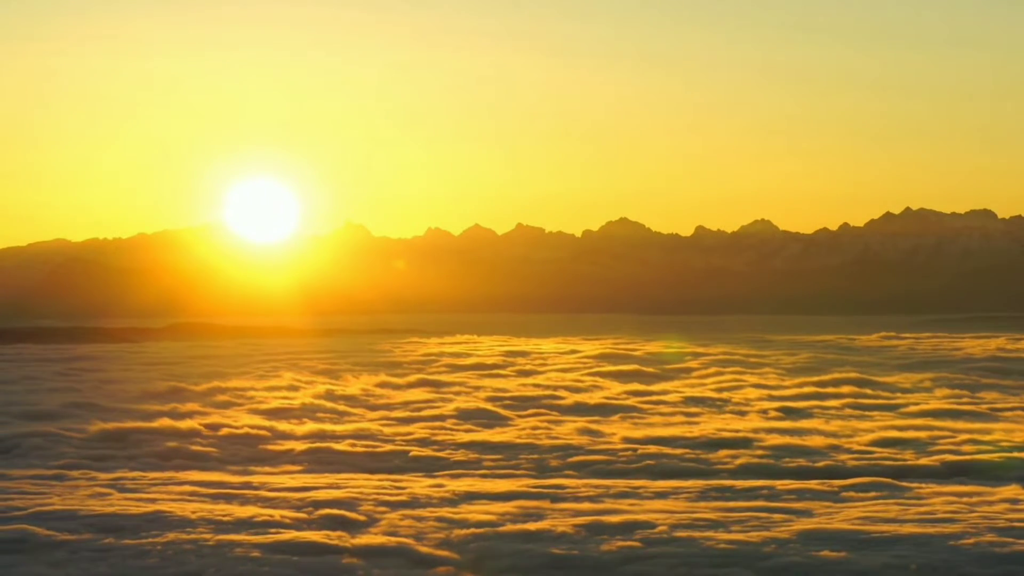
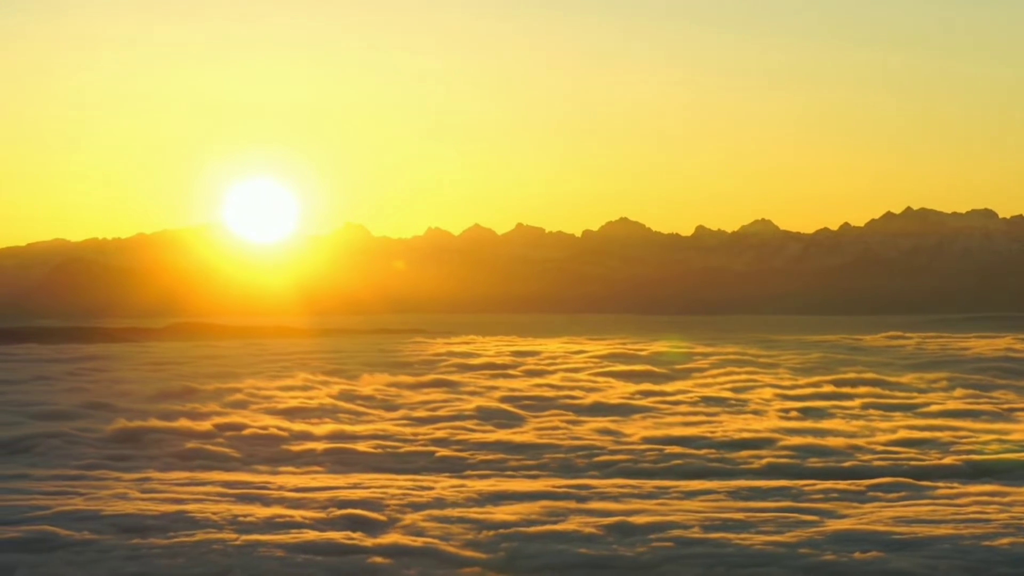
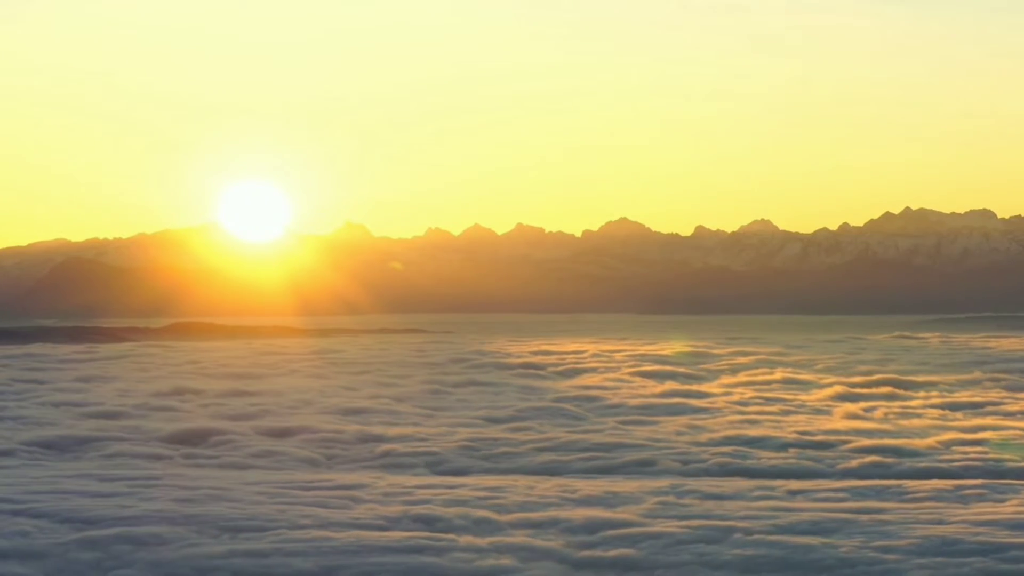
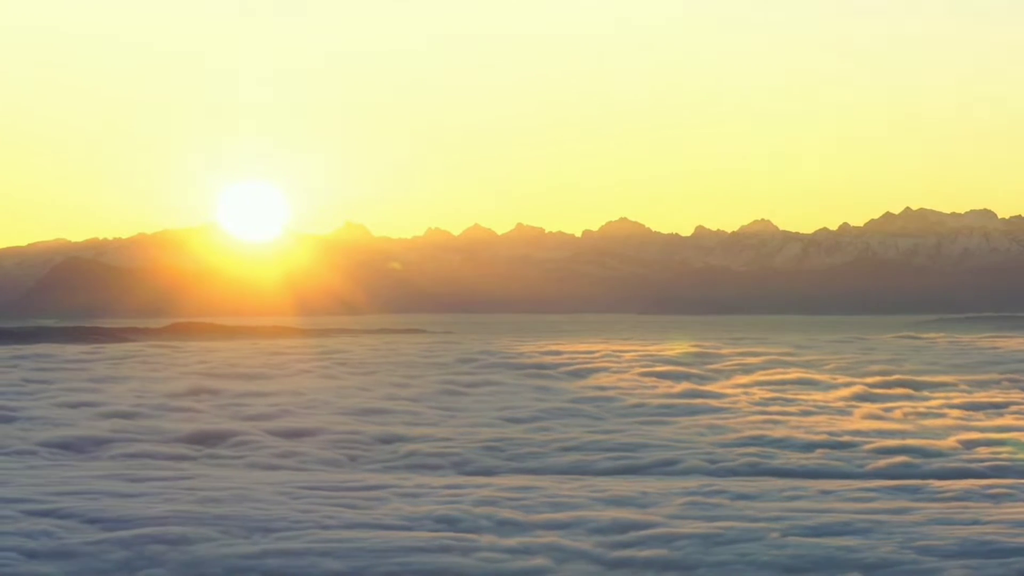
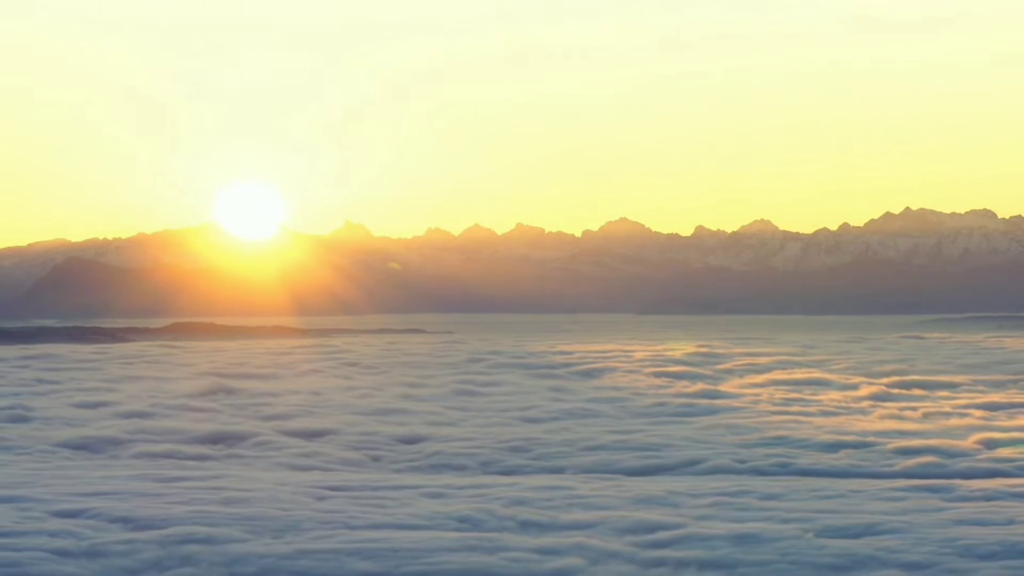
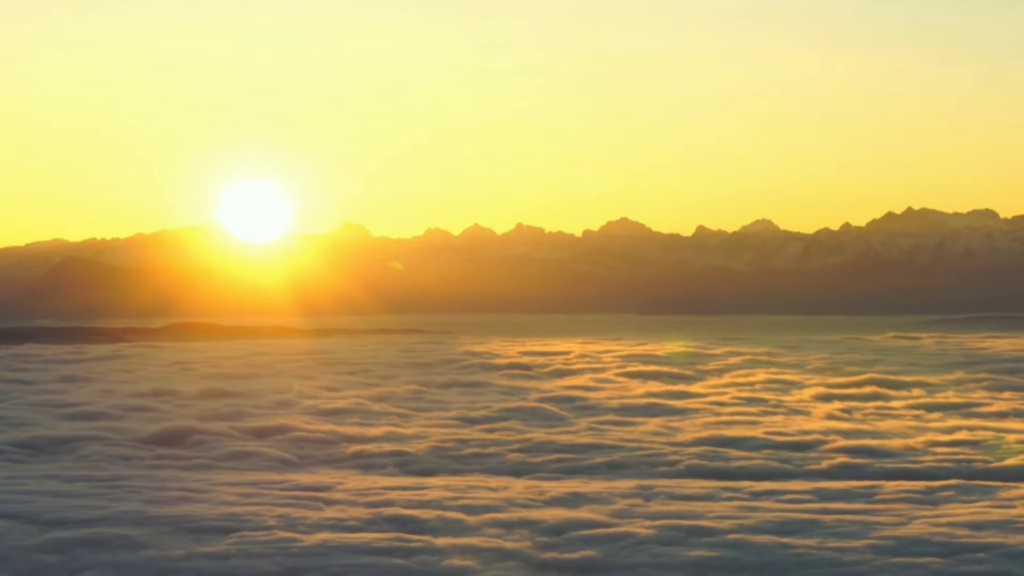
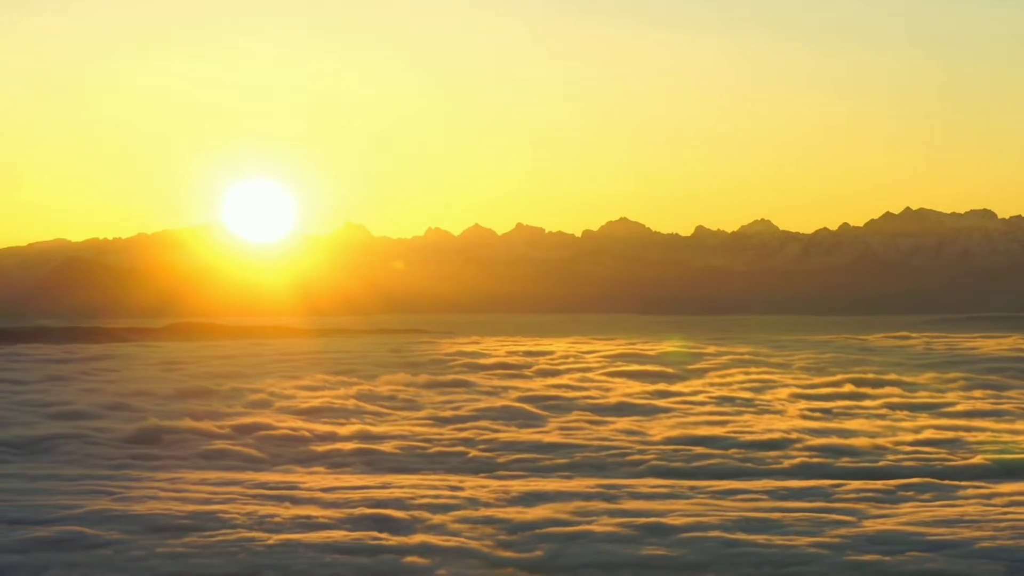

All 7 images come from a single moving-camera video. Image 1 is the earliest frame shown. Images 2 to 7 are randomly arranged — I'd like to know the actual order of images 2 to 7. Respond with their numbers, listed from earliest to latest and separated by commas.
2, 7, 6, 3, 4, 5
